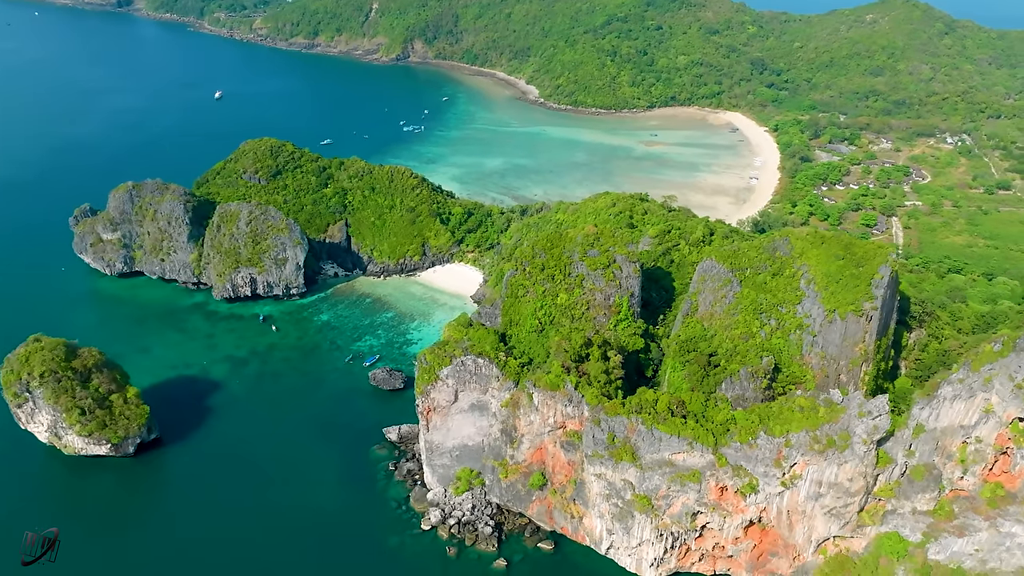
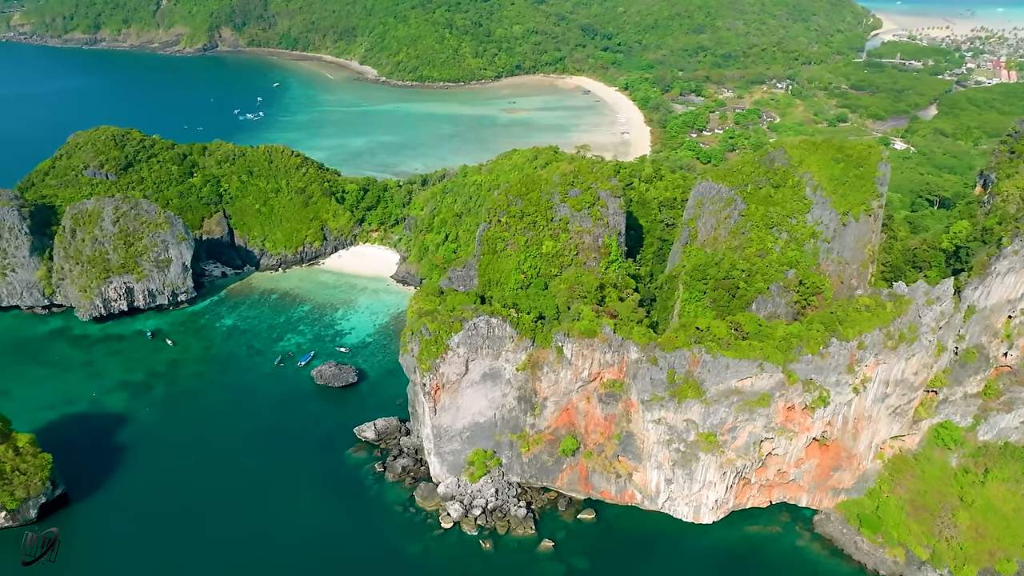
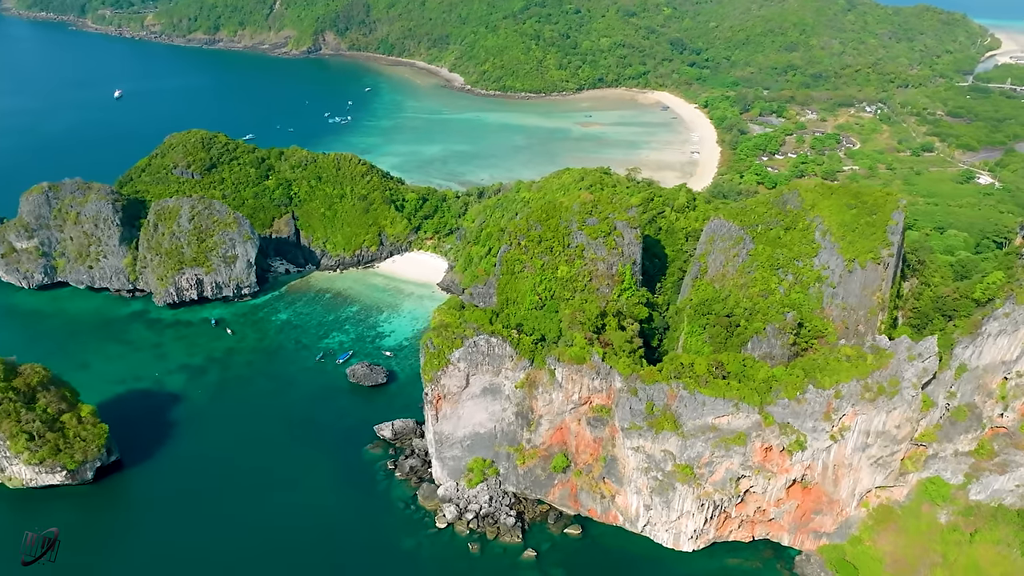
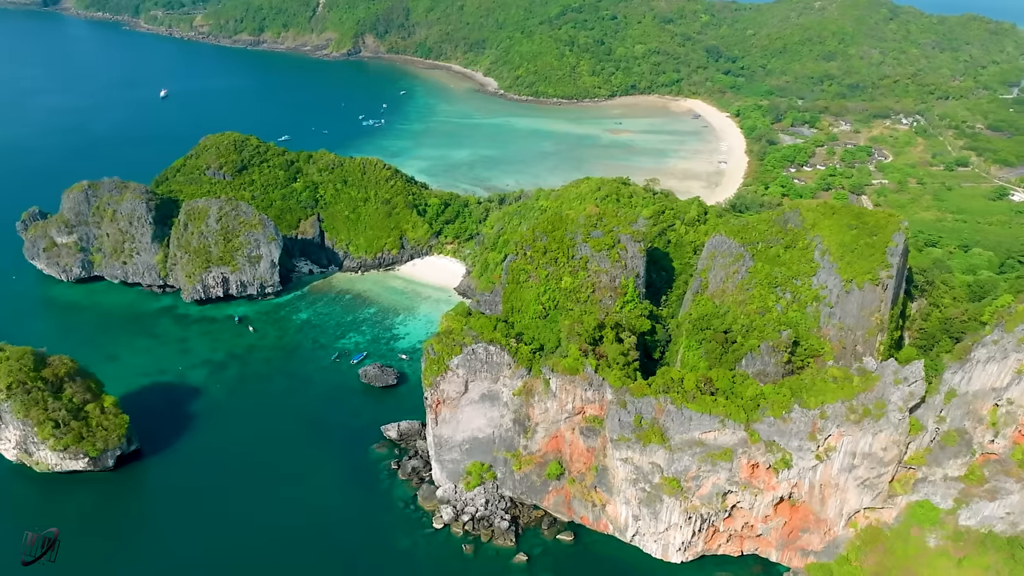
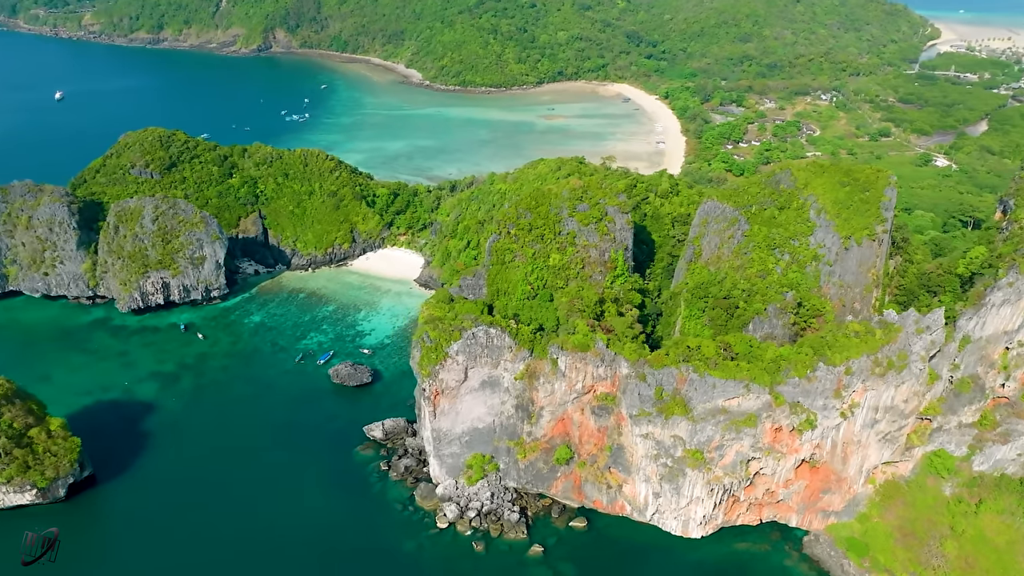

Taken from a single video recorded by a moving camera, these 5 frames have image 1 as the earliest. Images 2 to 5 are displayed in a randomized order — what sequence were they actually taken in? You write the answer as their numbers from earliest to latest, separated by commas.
4, 3, 5, 2
